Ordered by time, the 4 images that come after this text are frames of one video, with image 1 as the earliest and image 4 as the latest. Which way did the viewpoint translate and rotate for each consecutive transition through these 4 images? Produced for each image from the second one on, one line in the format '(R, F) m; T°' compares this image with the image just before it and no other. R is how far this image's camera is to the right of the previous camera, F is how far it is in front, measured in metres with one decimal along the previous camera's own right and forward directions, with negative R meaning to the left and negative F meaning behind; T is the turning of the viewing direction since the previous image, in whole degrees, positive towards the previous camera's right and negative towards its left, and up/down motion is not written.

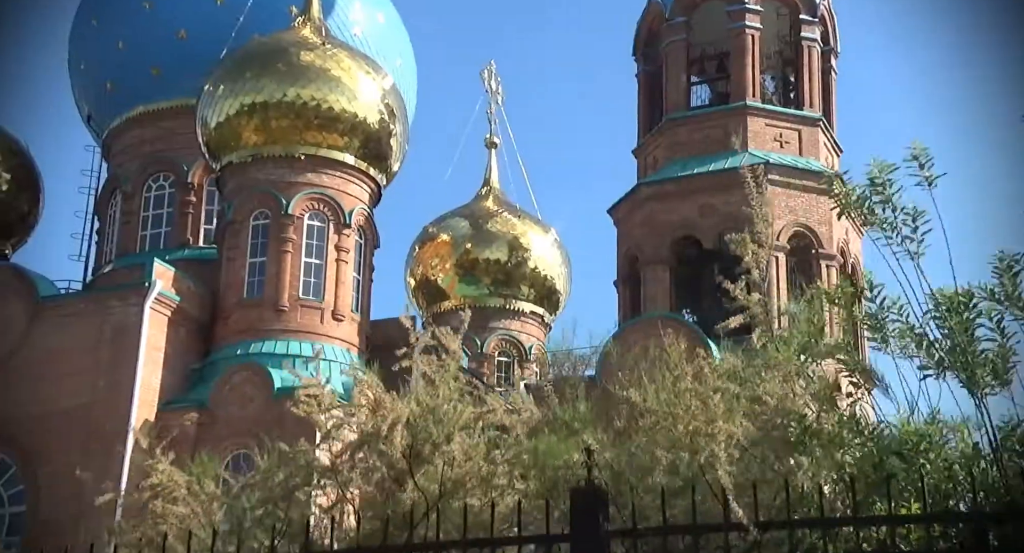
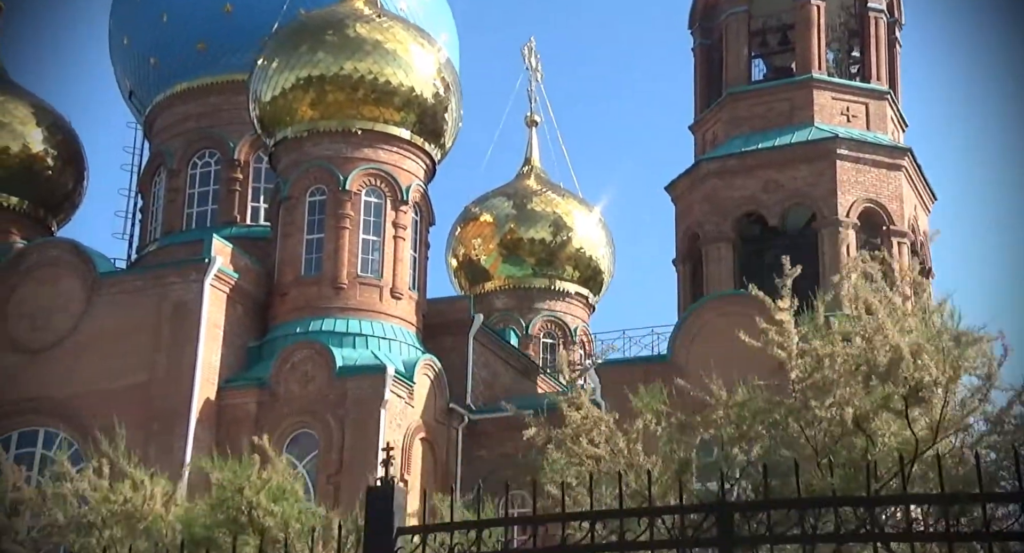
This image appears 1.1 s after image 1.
(-0.7, +0.4) m; 0°
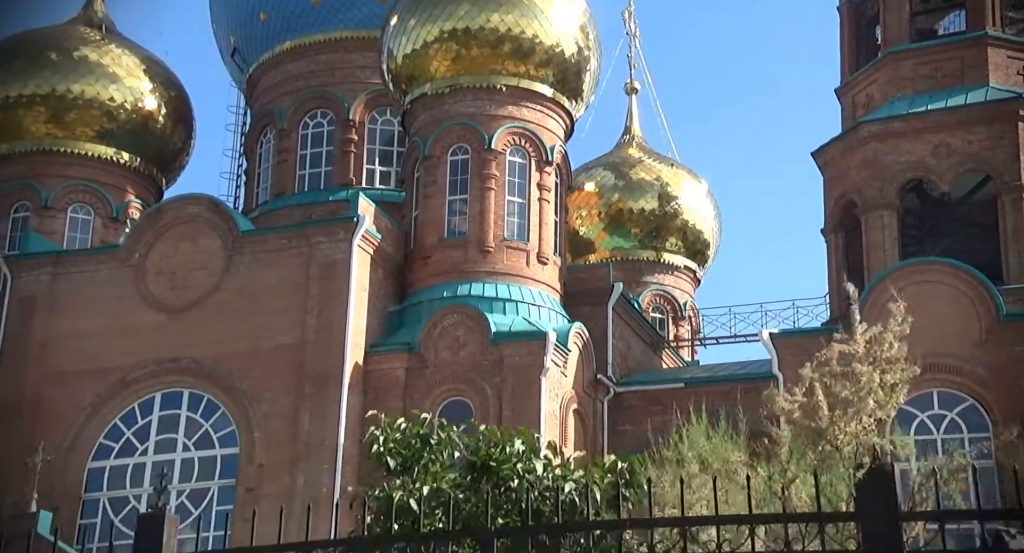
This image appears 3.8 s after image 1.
(-1.6, +1.0) m; -1°
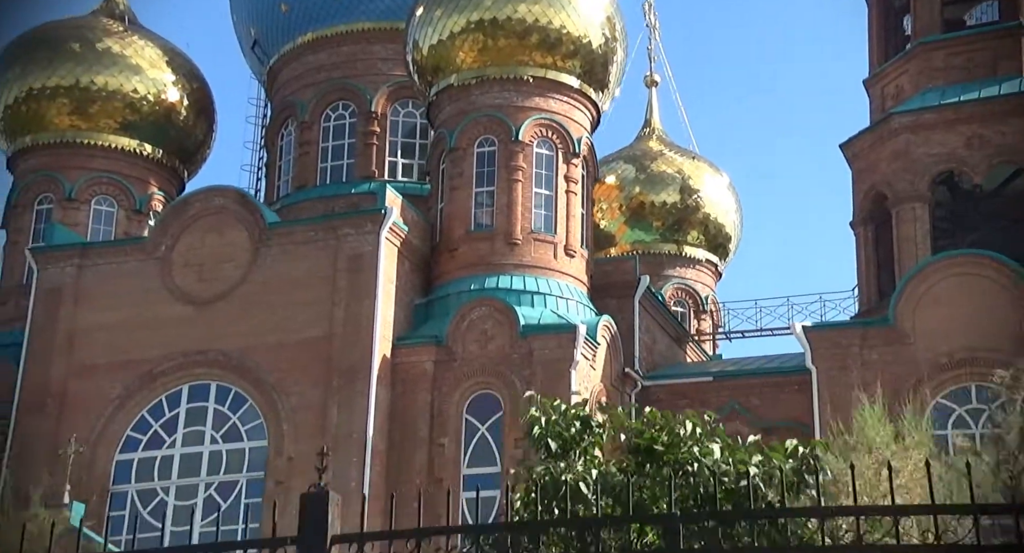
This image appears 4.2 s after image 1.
(-0.2, +0.1) m; 0°
